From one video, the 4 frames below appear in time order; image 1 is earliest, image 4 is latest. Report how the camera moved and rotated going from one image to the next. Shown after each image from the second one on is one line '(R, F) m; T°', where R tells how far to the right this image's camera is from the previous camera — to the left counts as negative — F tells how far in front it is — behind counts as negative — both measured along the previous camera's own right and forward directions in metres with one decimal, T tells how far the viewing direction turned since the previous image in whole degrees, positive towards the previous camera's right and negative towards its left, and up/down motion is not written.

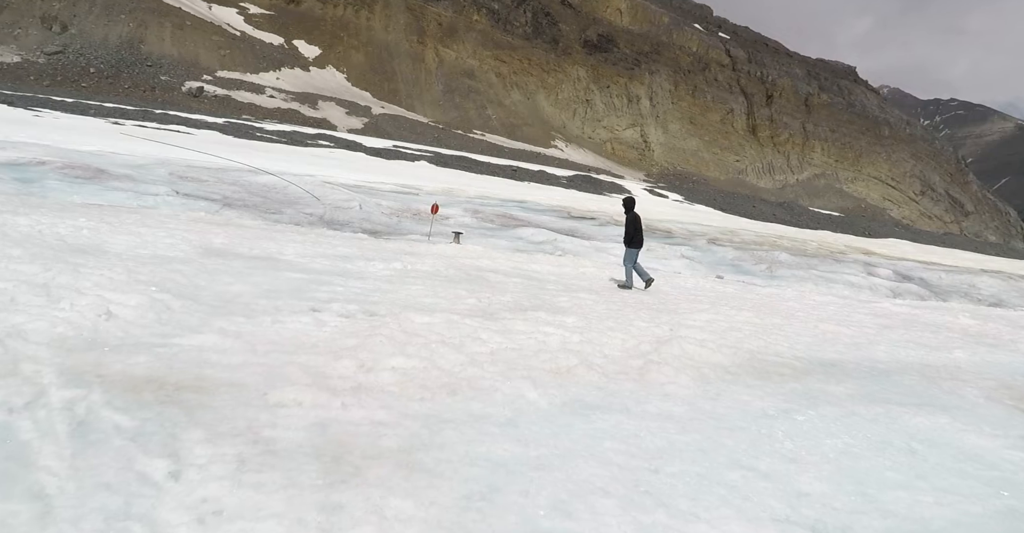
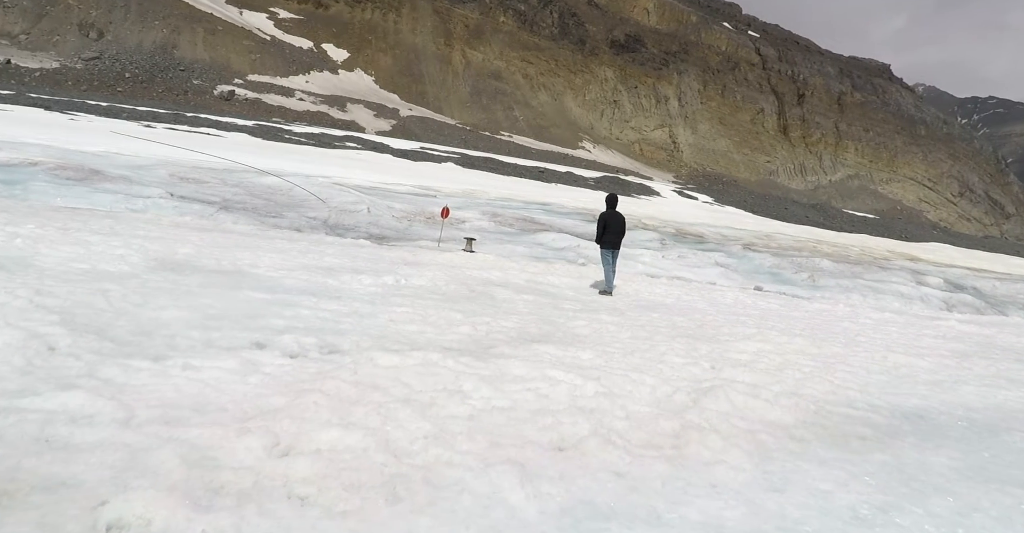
(+0.2, +1.4) m; -2°
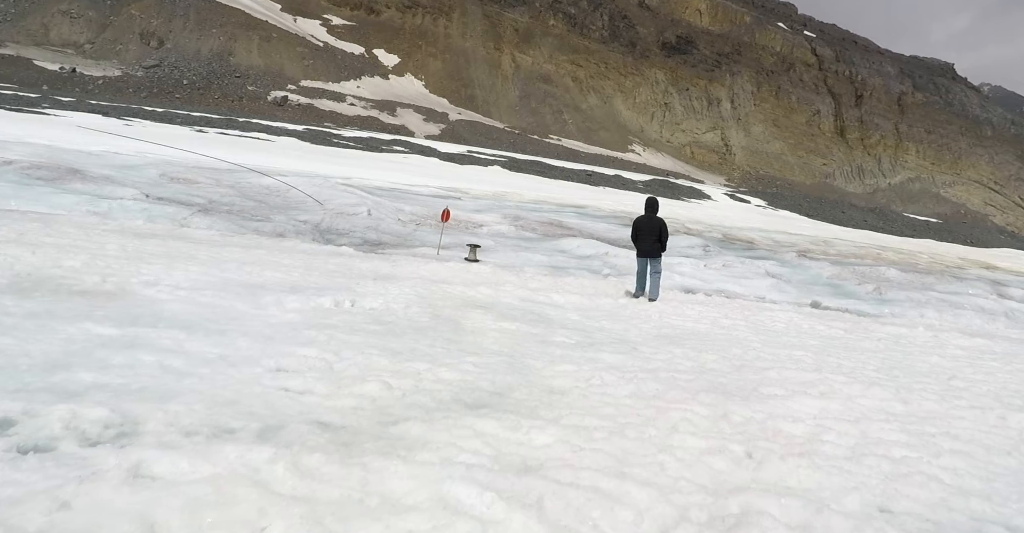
(+0.6, +2.1) m; -4°
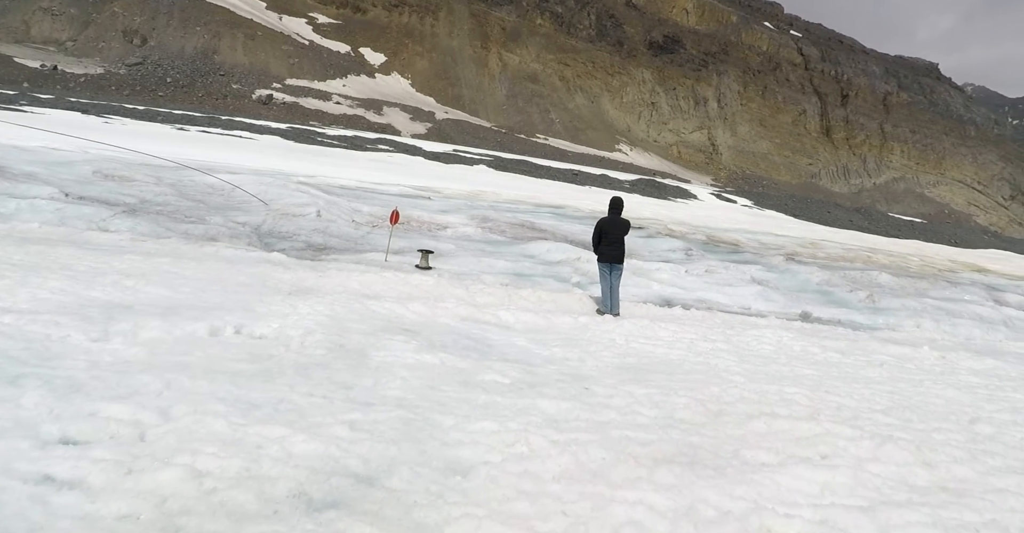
(+0.5, +1.3) m; +1°
